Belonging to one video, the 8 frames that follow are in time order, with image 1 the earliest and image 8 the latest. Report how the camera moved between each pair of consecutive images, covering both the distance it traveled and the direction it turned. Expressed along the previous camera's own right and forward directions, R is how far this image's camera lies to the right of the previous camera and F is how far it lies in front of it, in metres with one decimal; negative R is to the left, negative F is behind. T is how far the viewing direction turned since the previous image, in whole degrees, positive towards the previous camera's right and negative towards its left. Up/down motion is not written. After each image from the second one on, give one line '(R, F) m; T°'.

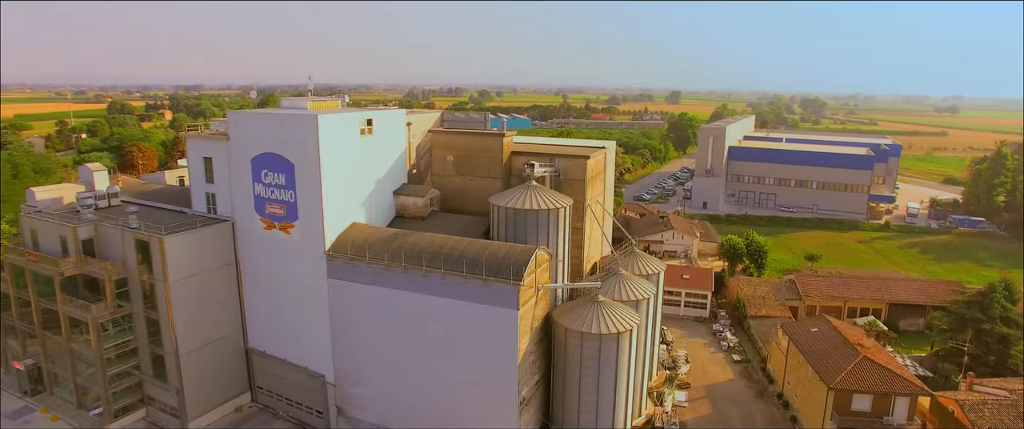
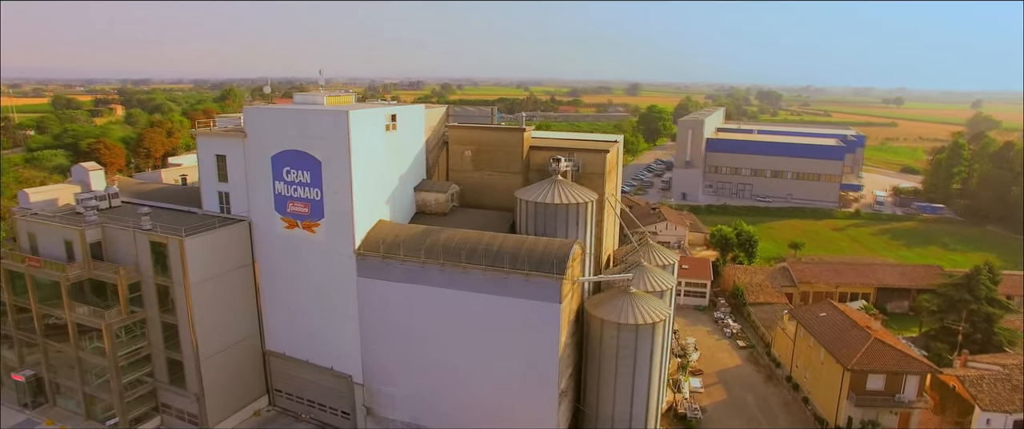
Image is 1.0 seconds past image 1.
(-2.7, 0.0) m; +4°
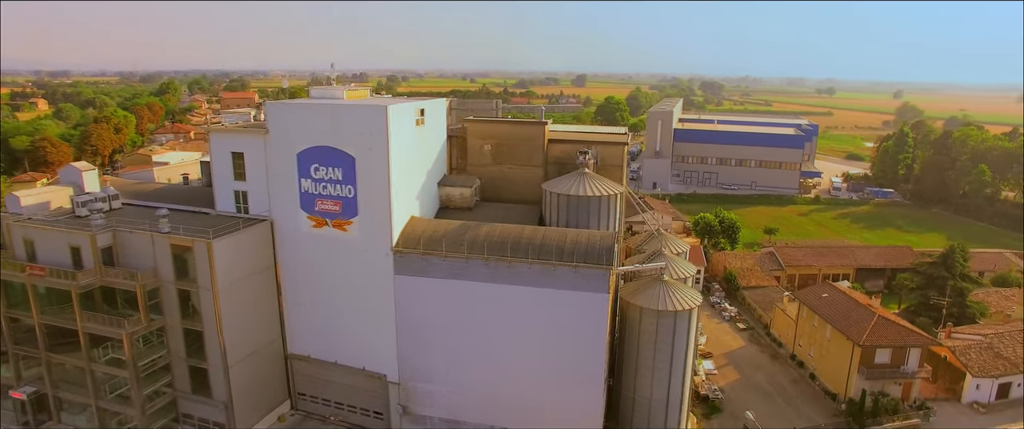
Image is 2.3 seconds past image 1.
(-3.4, 0.0) m; +5°
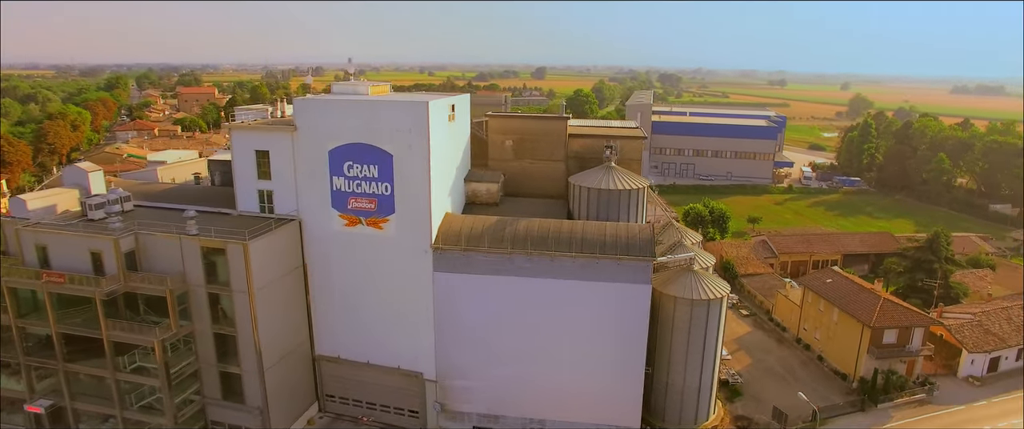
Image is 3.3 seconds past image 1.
(-3.0, 0.0) m; +4°
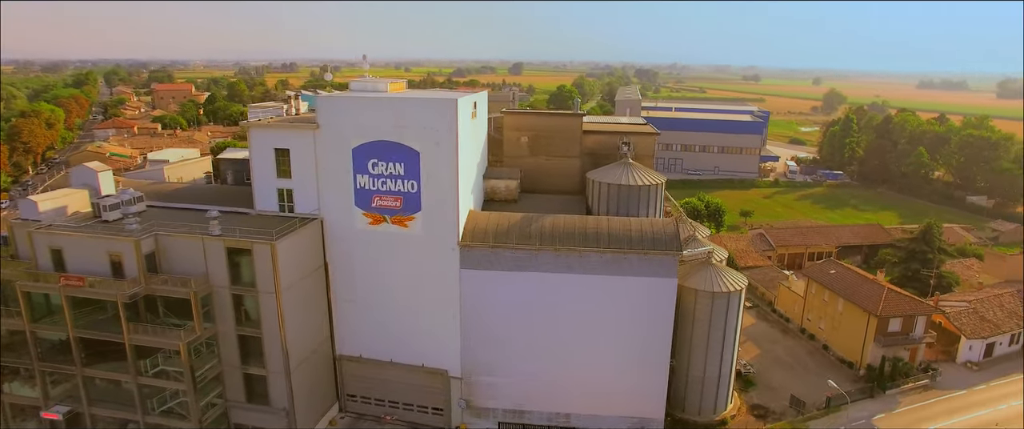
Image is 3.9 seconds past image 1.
(-1.9, -0.1) m; +2°
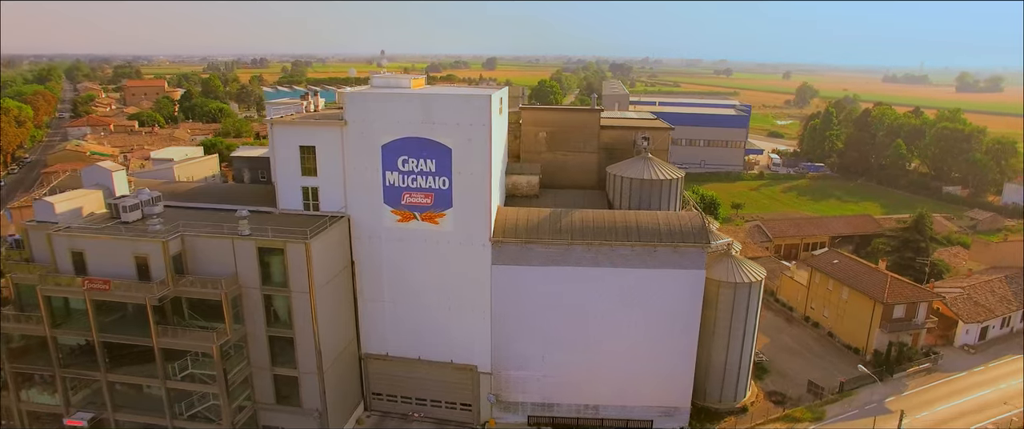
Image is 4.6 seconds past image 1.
(-2.1, -0.1) m; +3°
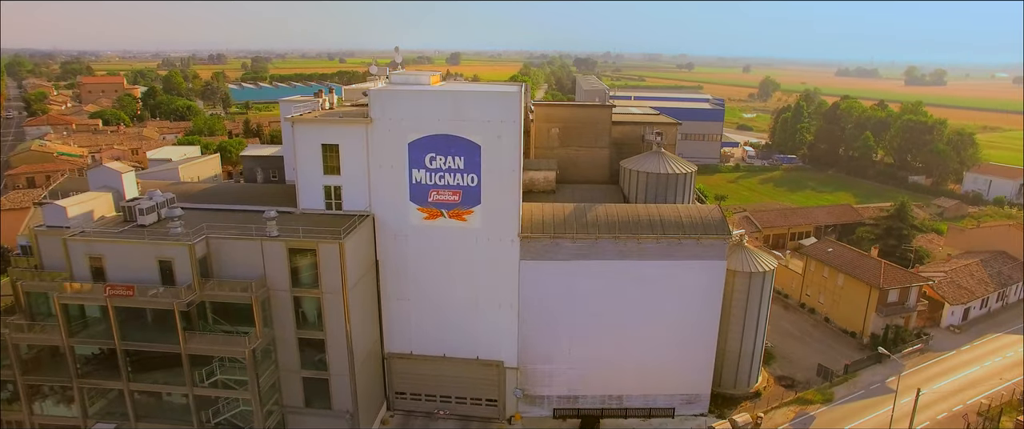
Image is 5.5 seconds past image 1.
(-2.4, -0.1) m; +3°
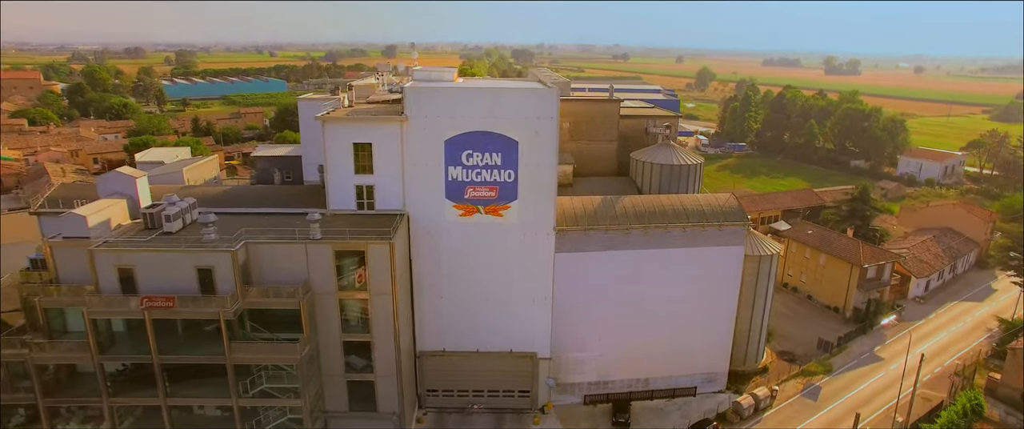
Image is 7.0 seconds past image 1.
(-3.7, -0.2) m; +6°
